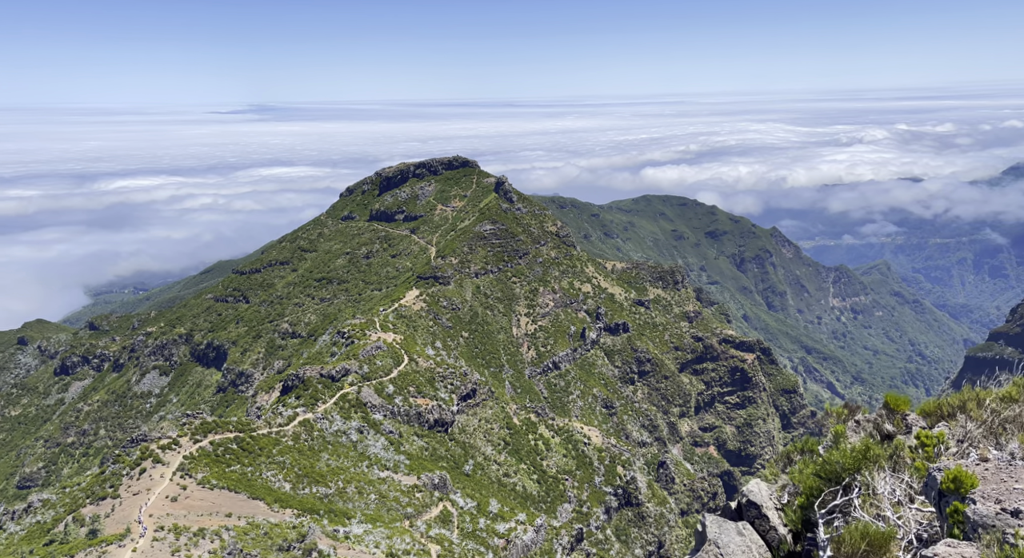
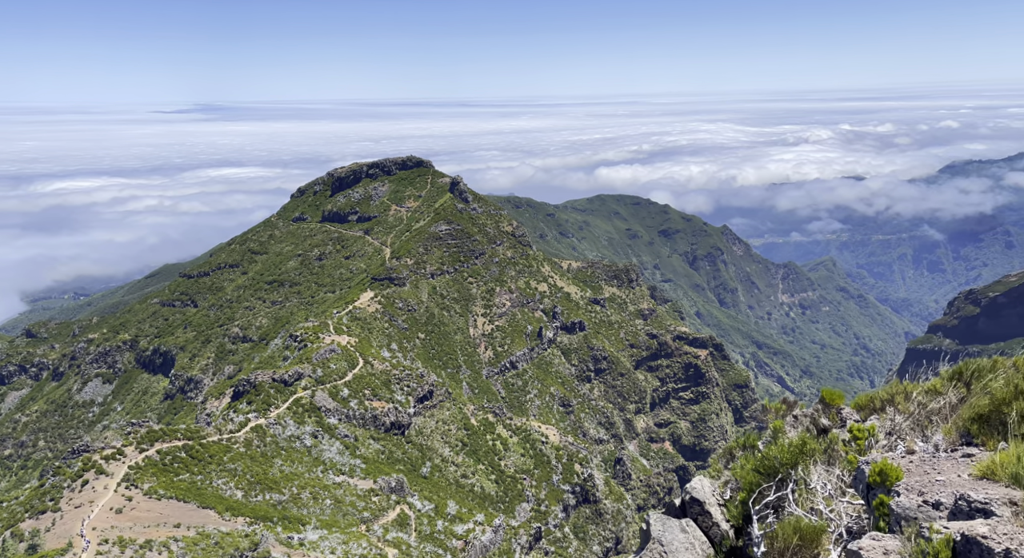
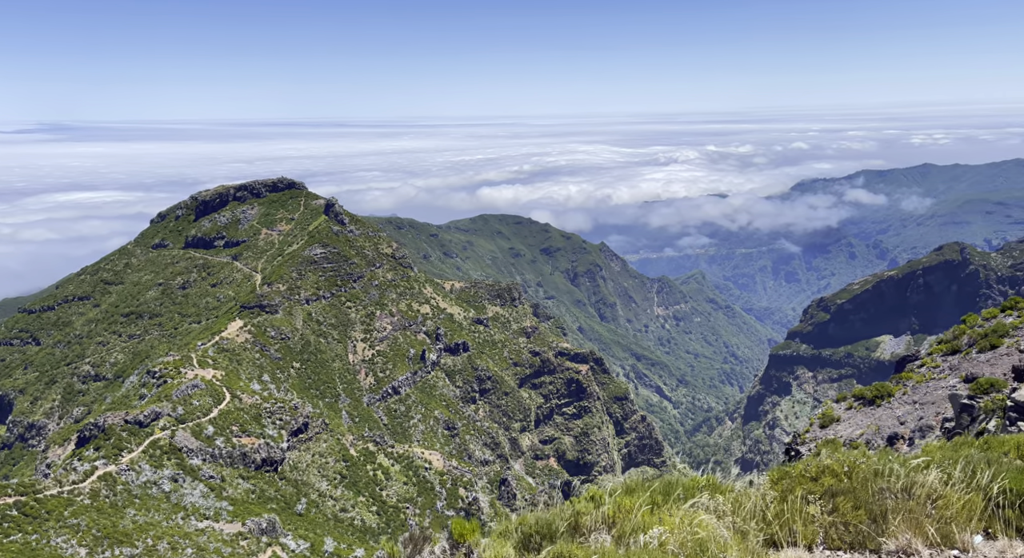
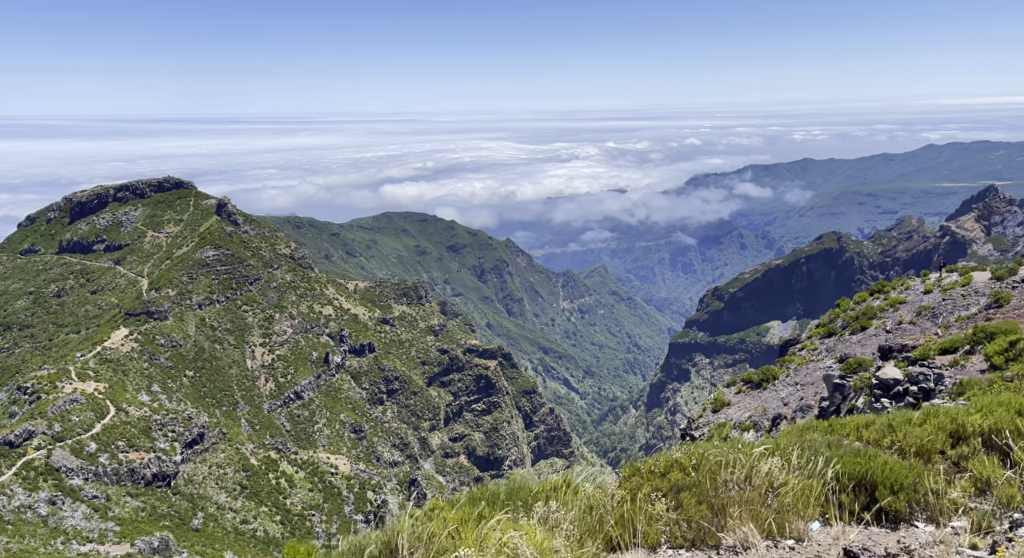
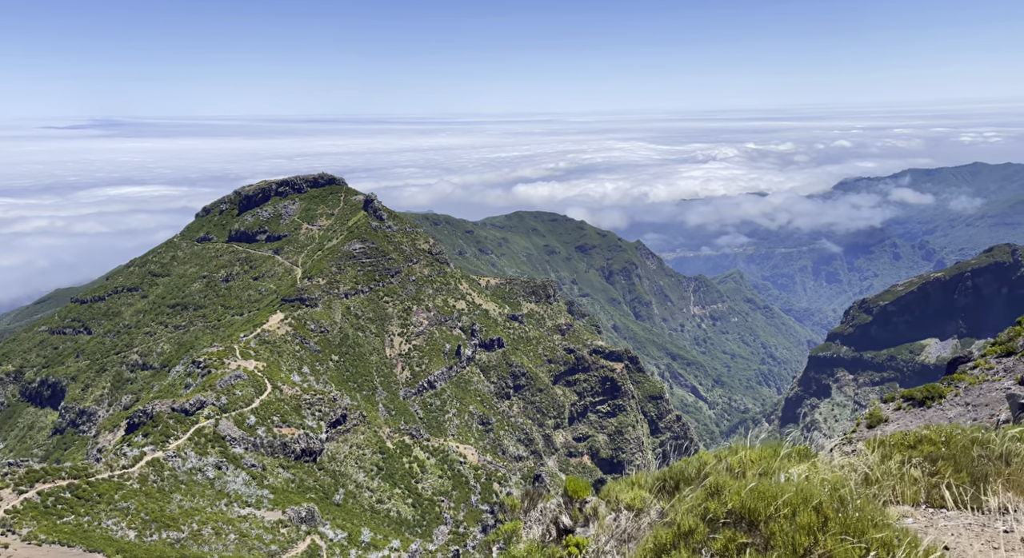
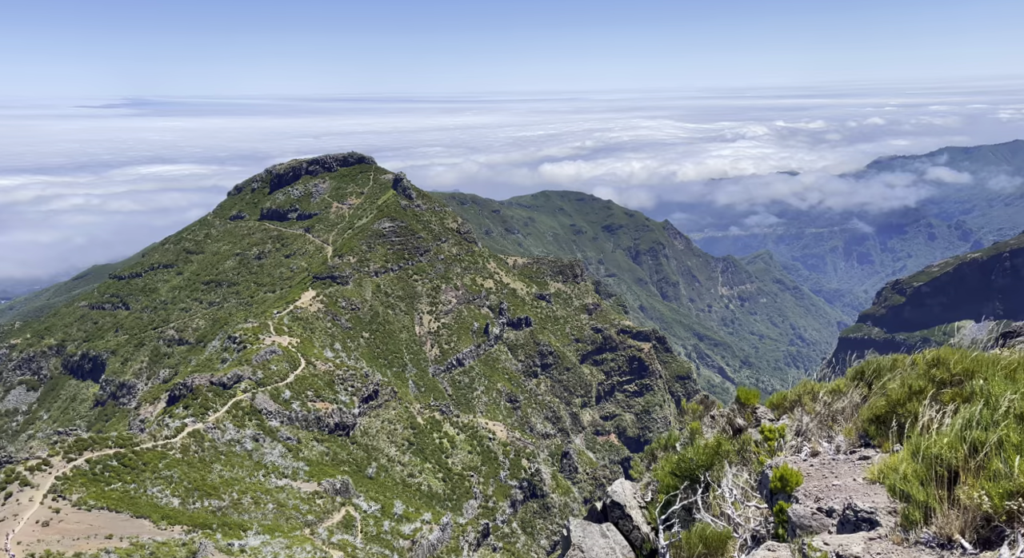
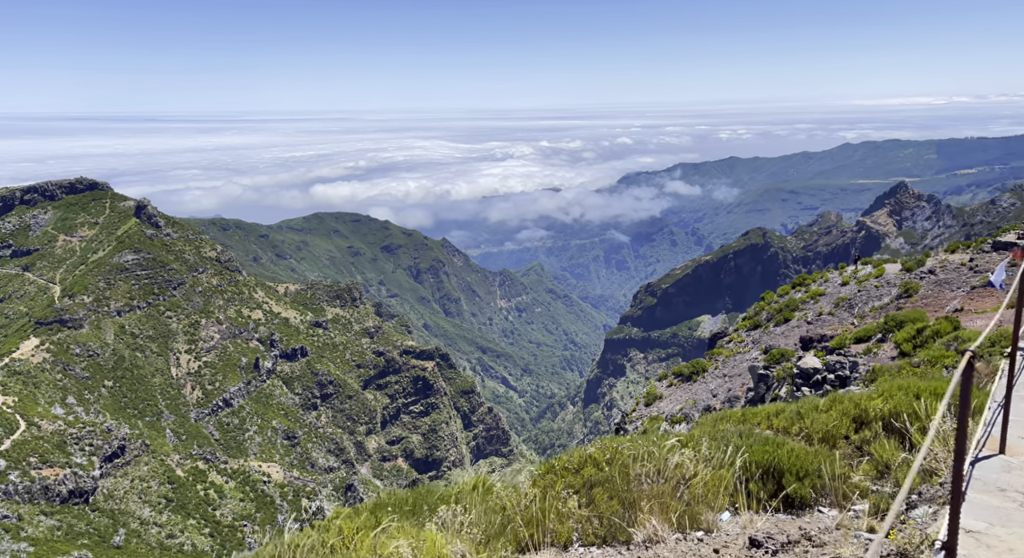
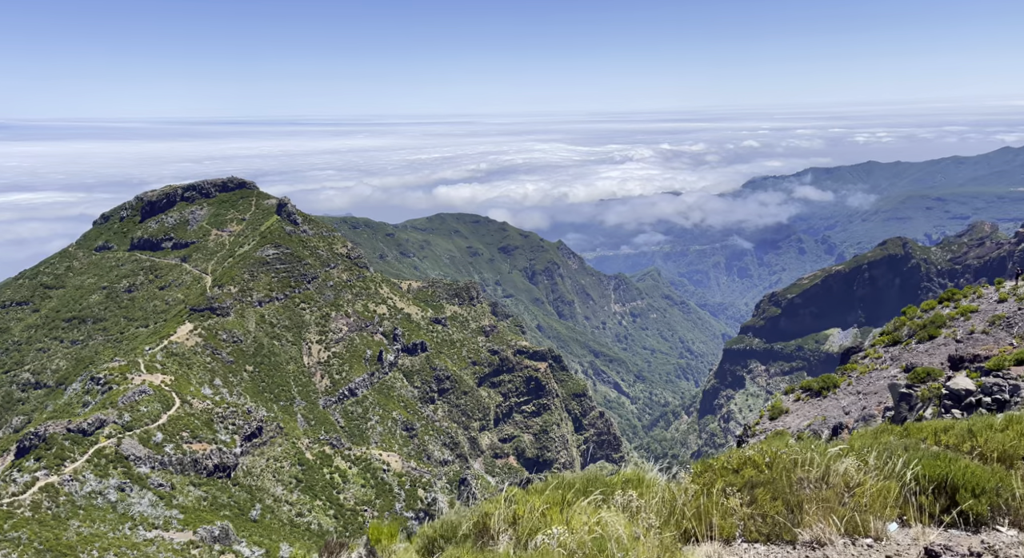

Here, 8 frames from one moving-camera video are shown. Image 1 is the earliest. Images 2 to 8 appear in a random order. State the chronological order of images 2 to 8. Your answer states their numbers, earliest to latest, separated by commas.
2, 6, 5, 3, 8, 4, 7
